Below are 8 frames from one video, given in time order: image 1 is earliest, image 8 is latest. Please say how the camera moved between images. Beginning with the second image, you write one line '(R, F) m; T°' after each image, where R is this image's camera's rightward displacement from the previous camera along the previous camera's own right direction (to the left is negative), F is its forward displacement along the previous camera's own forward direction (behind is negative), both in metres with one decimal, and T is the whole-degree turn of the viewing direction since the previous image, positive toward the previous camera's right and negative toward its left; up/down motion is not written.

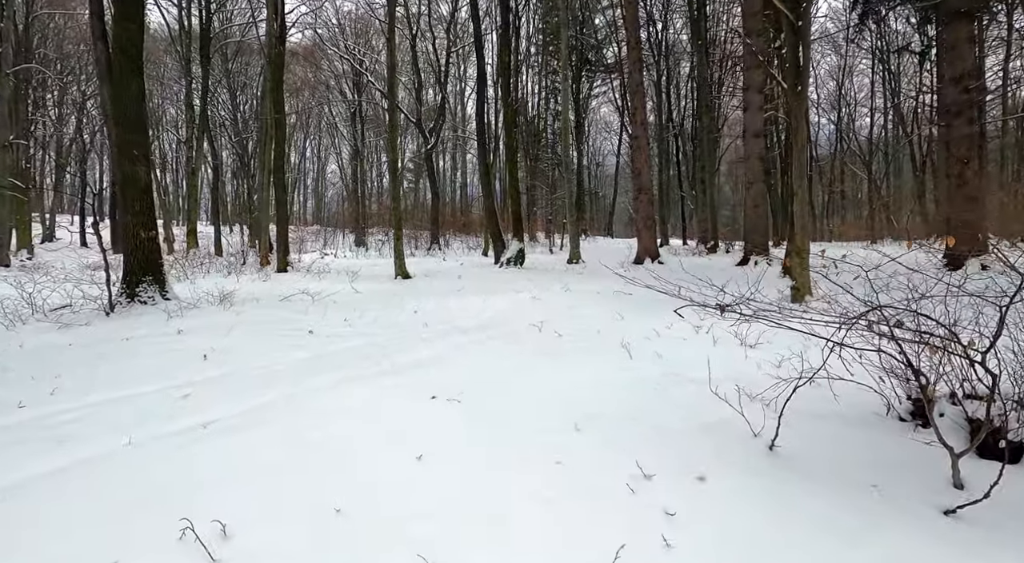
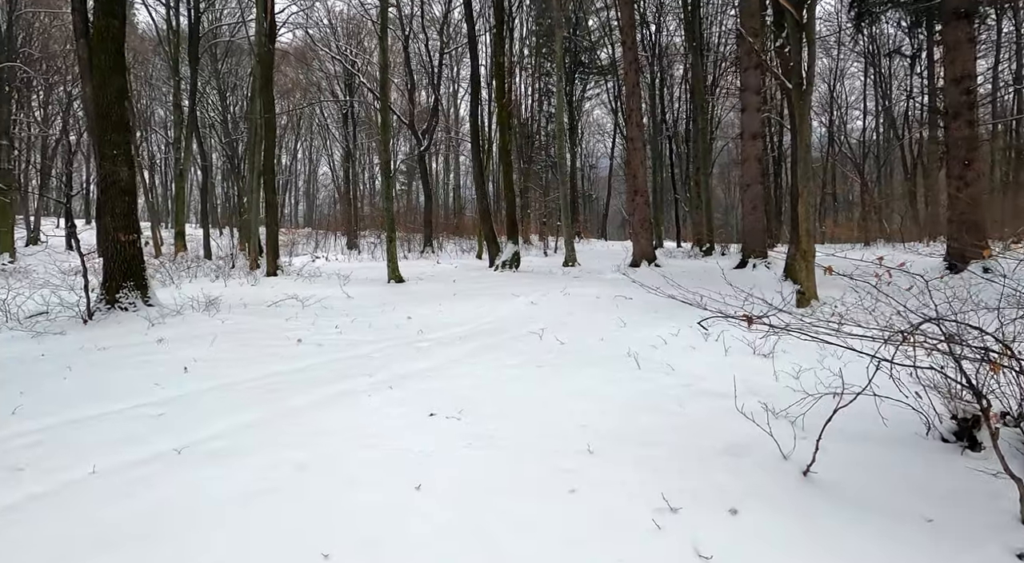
(-0.1, +0.4) m; +1°
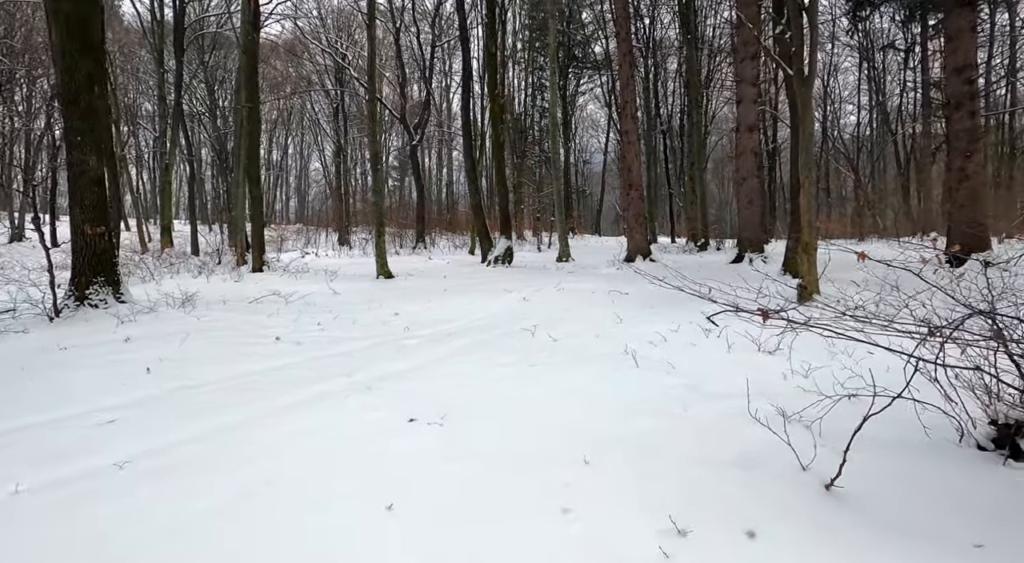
(0.0, +0.4) m; 0°
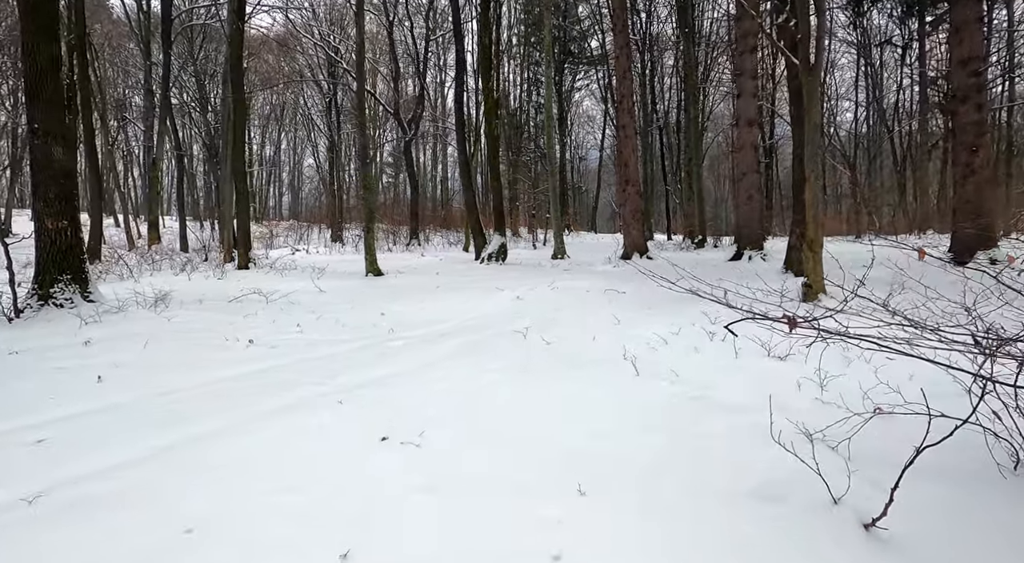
(0.0, +0.5) m; 0°
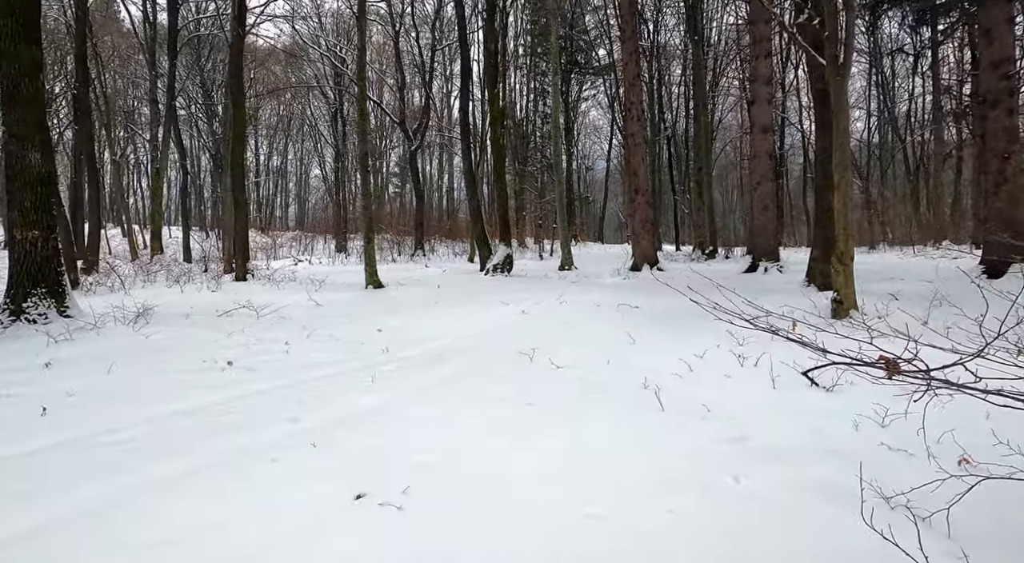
(0.0, +0.6) m; -1°
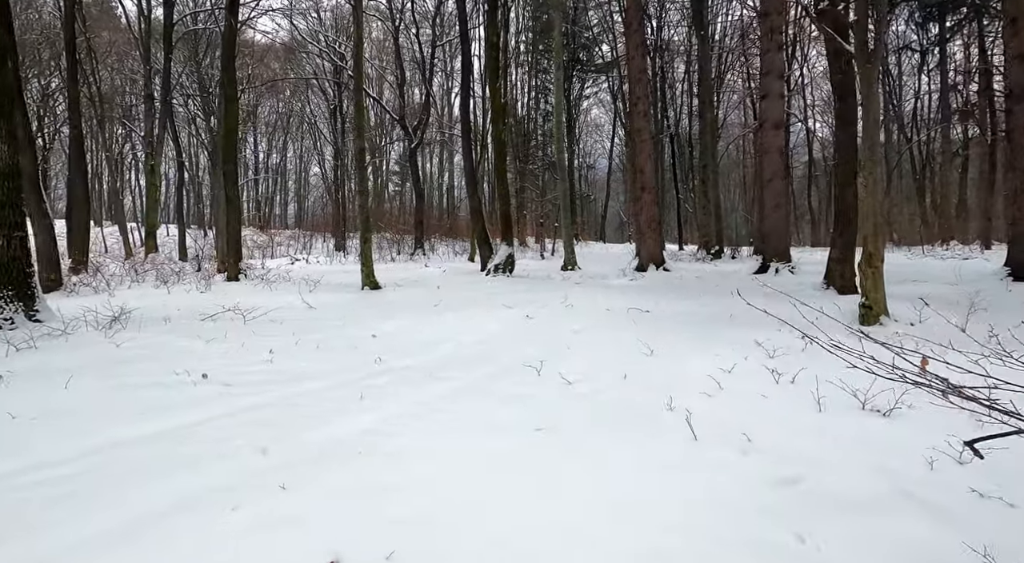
(0.0, +0.6) m; 0°
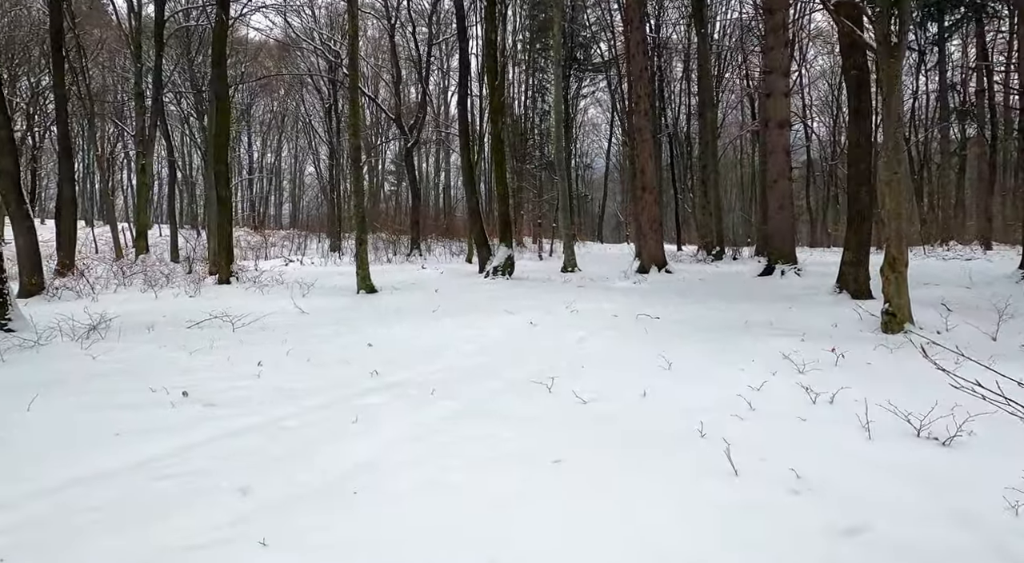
(-0.1, +0.4) m; 0°
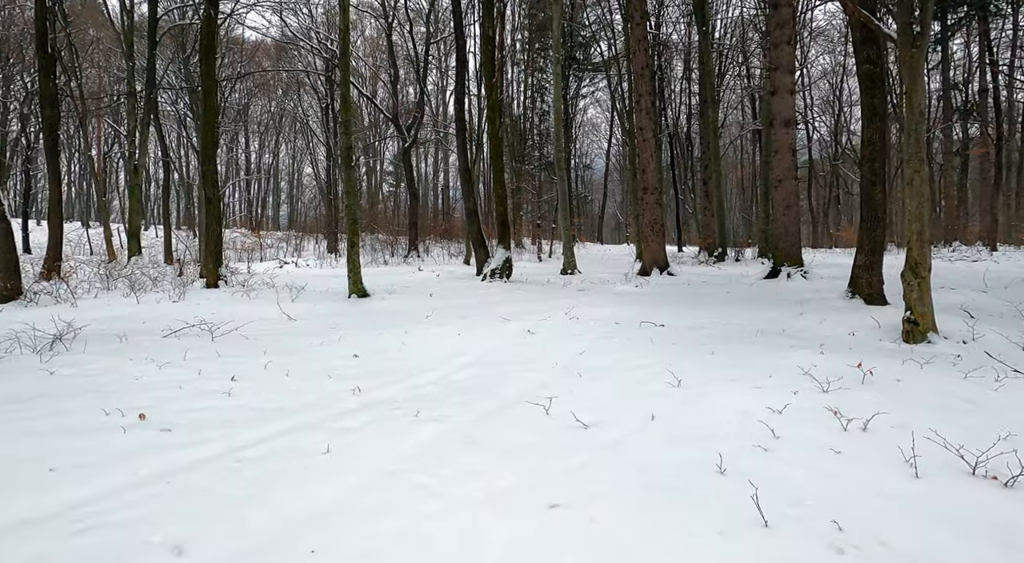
(0.0, +0.5) m; 0°
